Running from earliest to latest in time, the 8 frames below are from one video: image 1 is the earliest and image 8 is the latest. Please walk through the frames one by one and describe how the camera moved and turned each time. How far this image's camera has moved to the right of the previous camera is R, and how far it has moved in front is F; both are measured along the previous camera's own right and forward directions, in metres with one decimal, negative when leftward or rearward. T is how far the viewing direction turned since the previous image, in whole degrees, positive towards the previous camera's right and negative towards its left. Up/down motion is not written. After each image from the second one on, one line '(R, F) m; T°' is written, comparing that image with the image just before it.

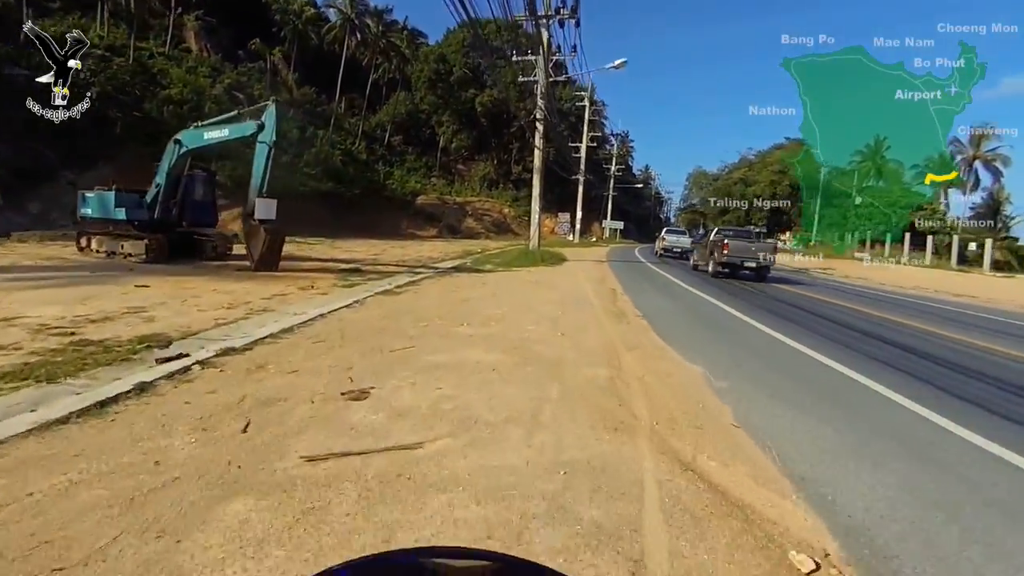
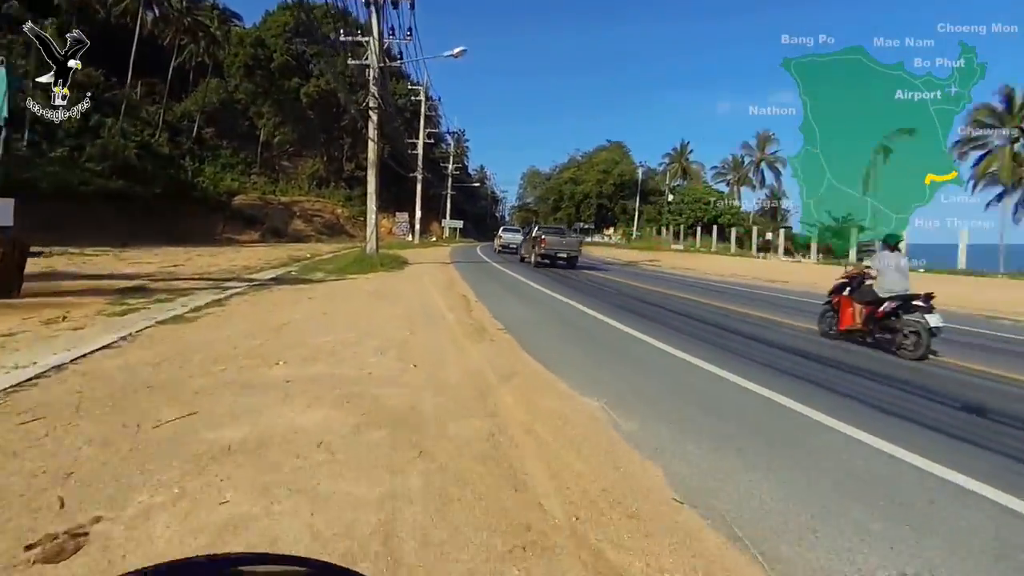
(+0.1, +2.7) m; +14°
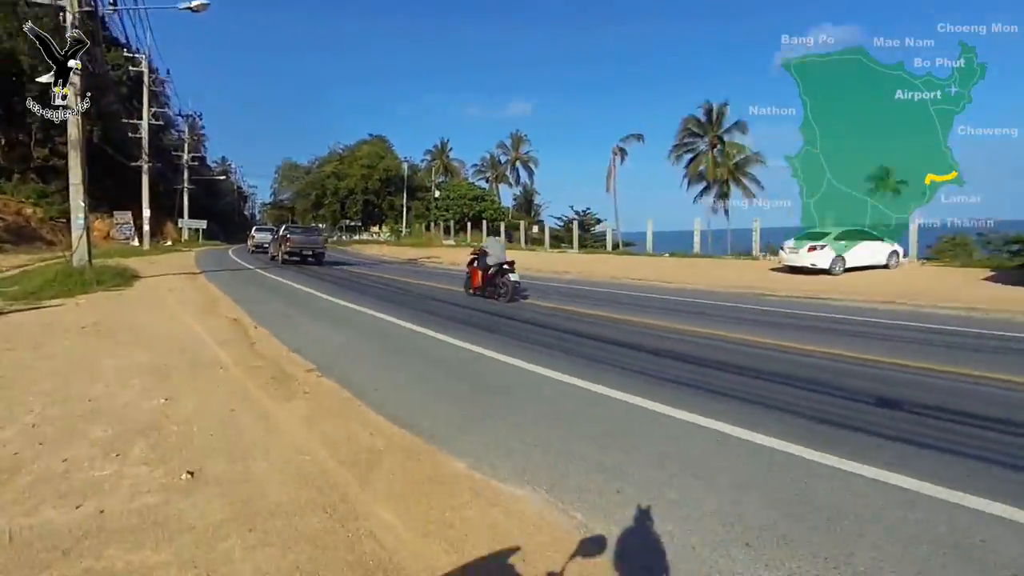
(-0.8, +3.5) m; +21°
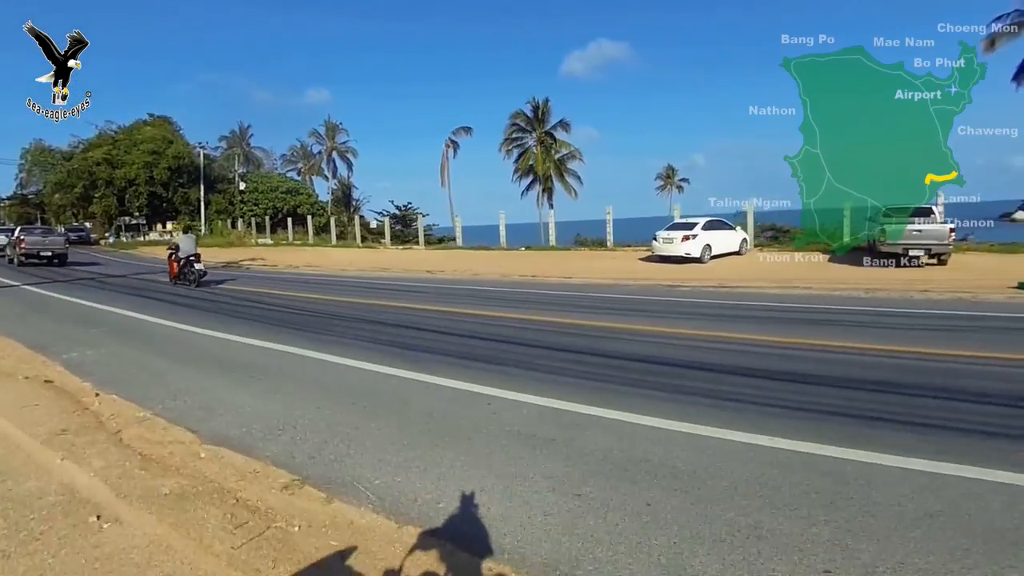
(-2.6, +4.1) m; +18°
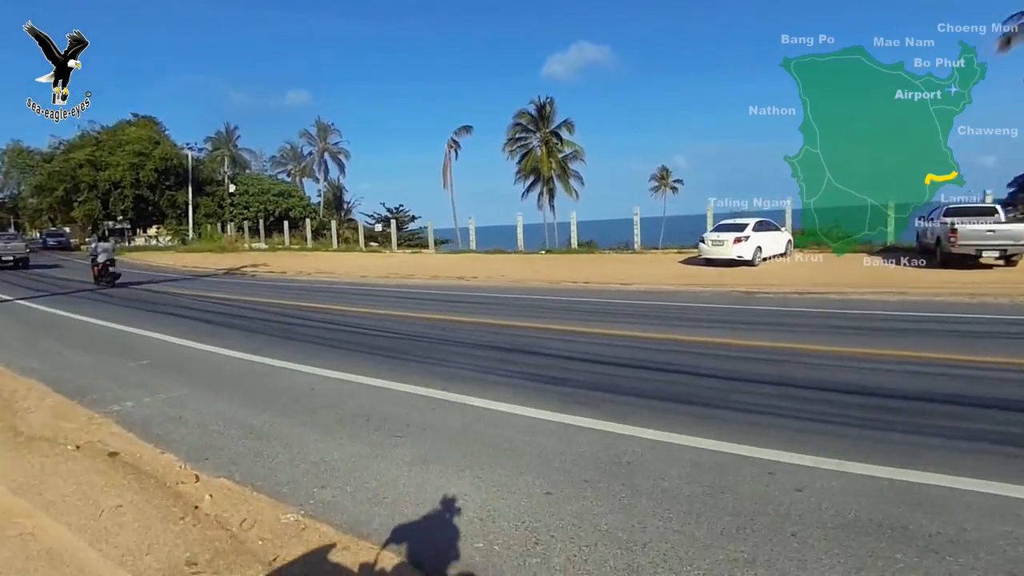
(-2.3, +2.1) m; +3°
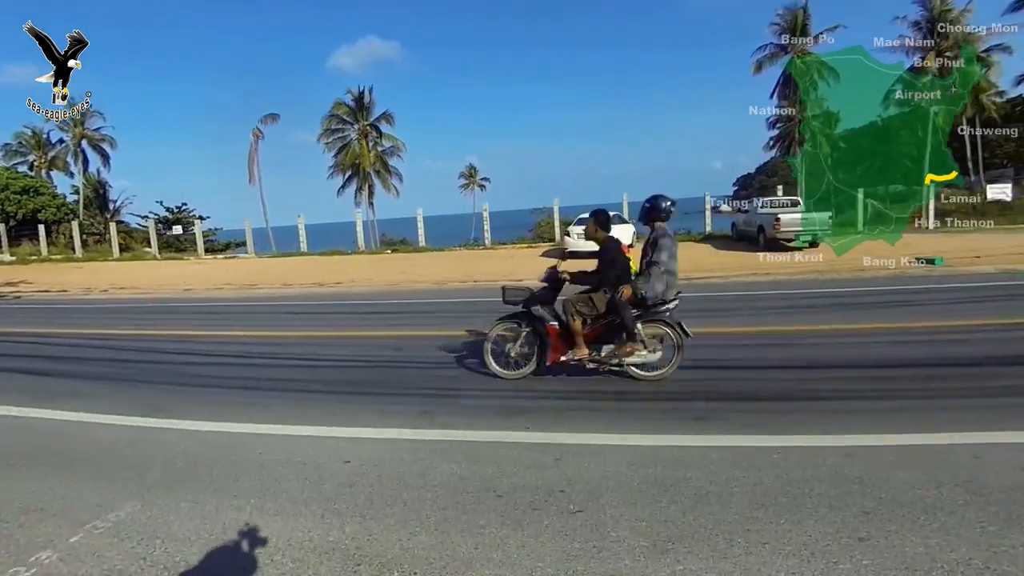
(-2.4, +2.2) m; +20°
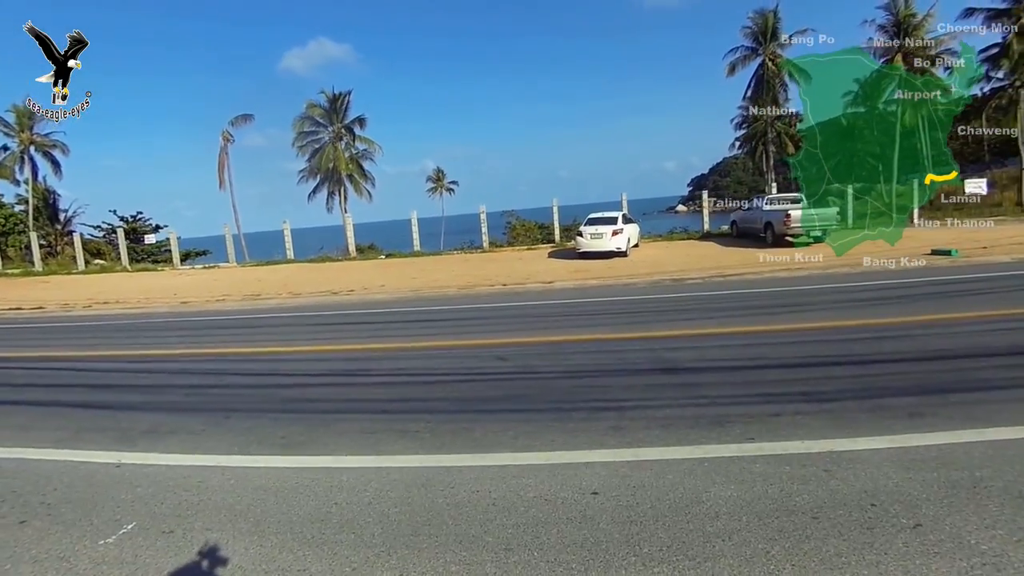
(-1.9, +0.7) m; +5°
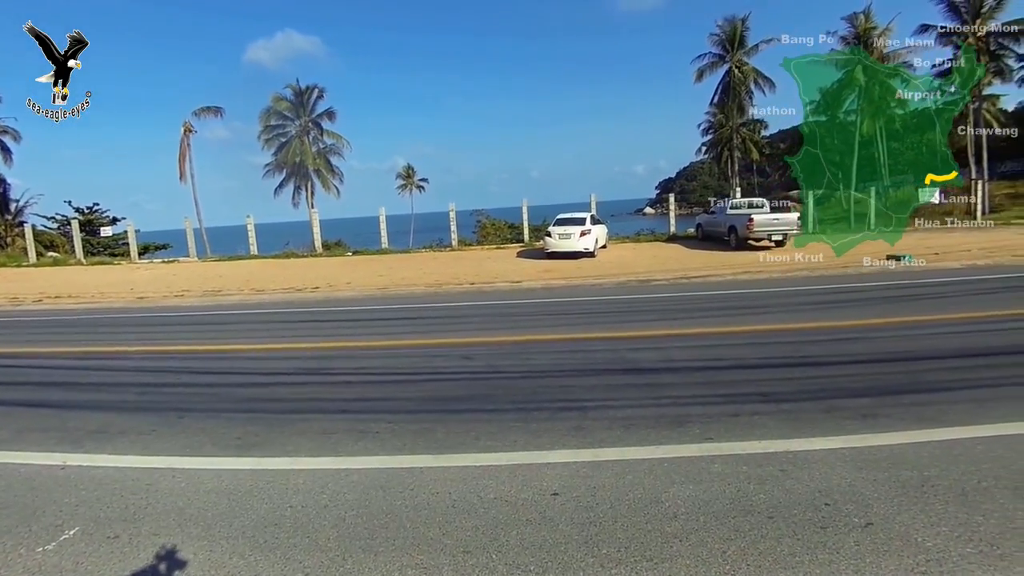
(0.0, 0.0) m; +3°
